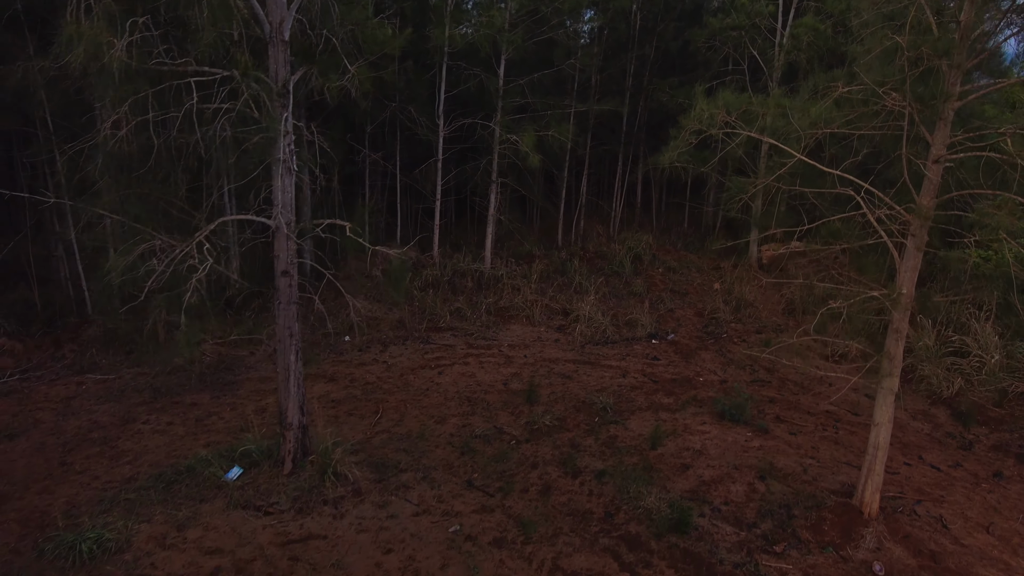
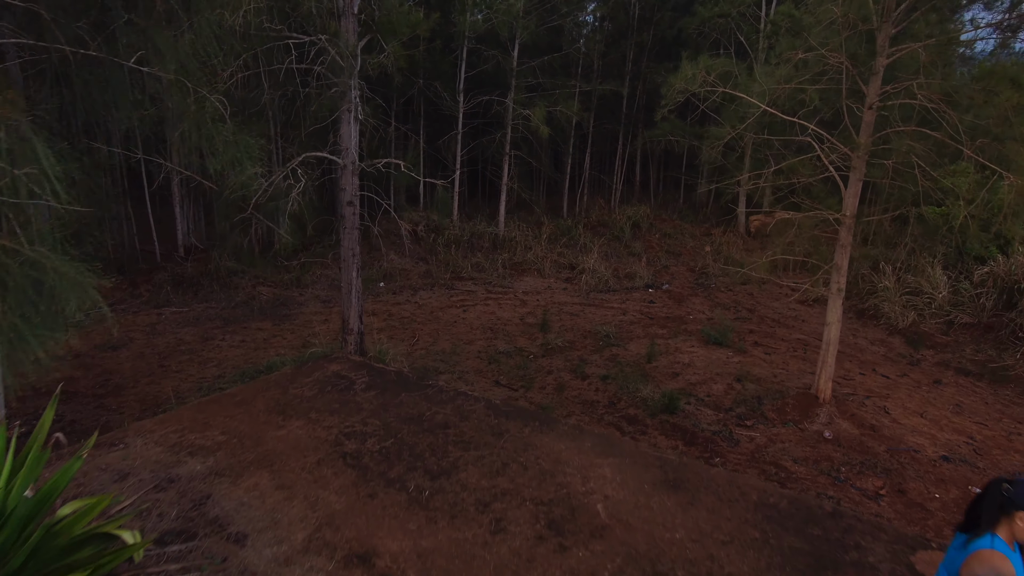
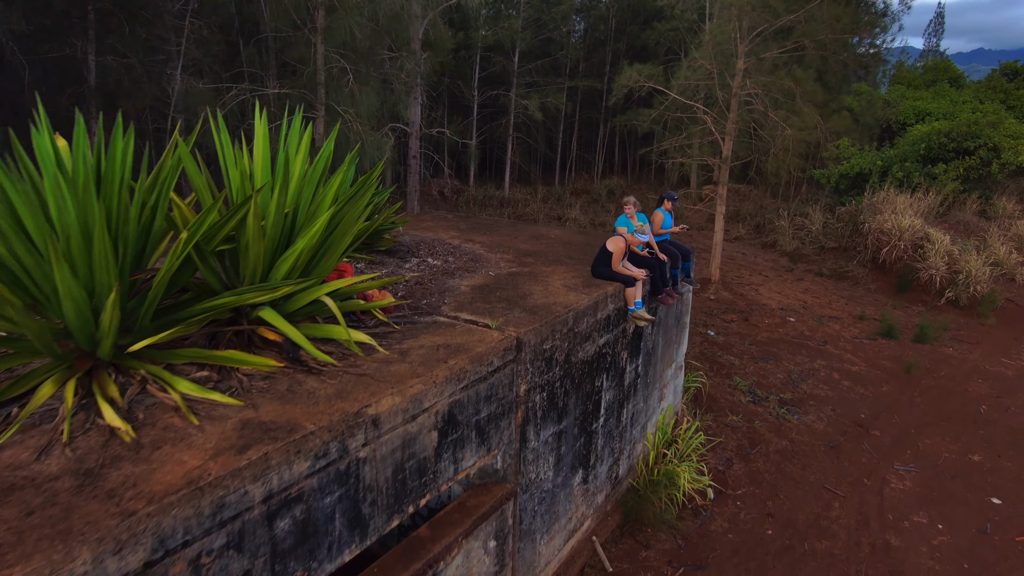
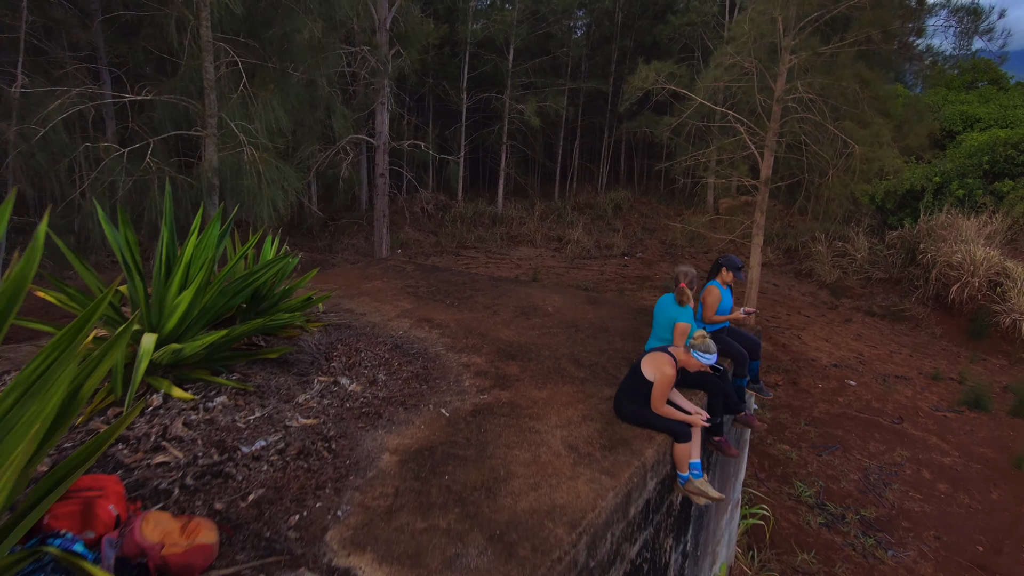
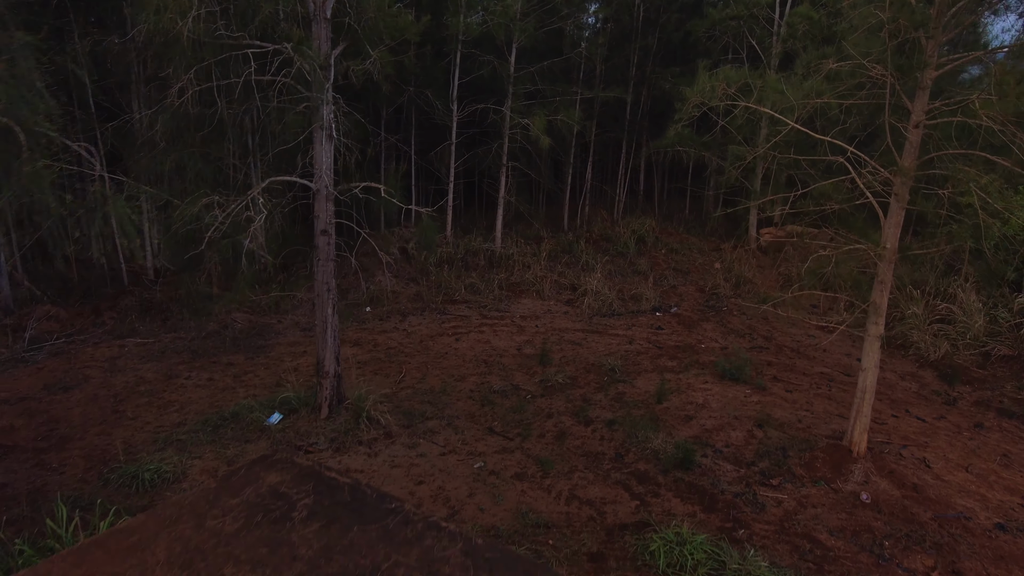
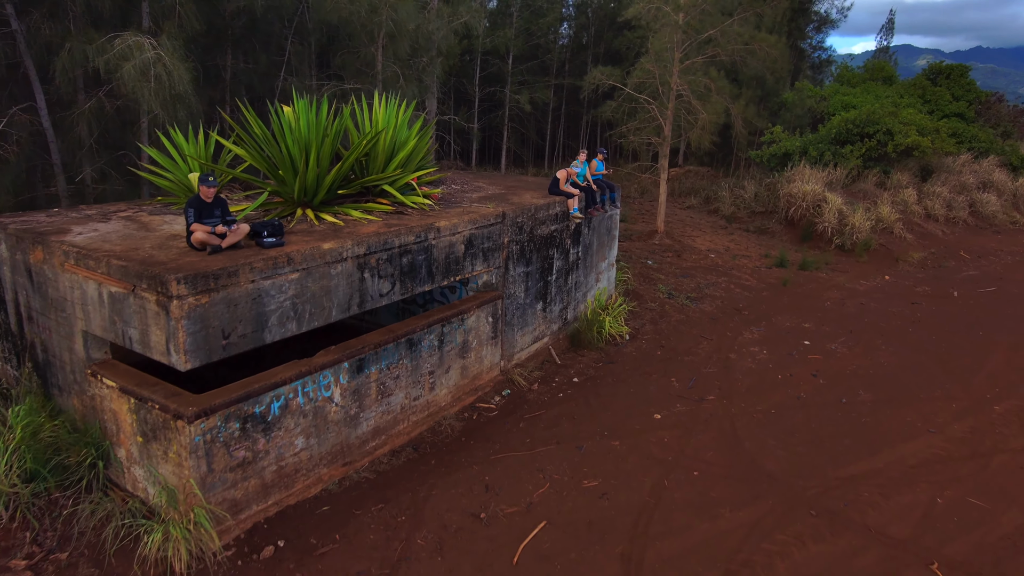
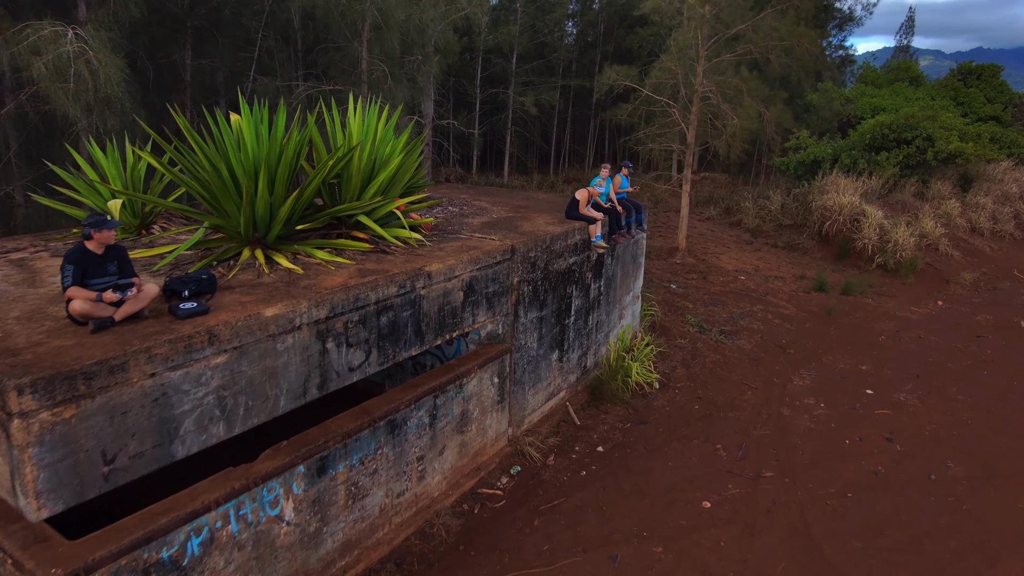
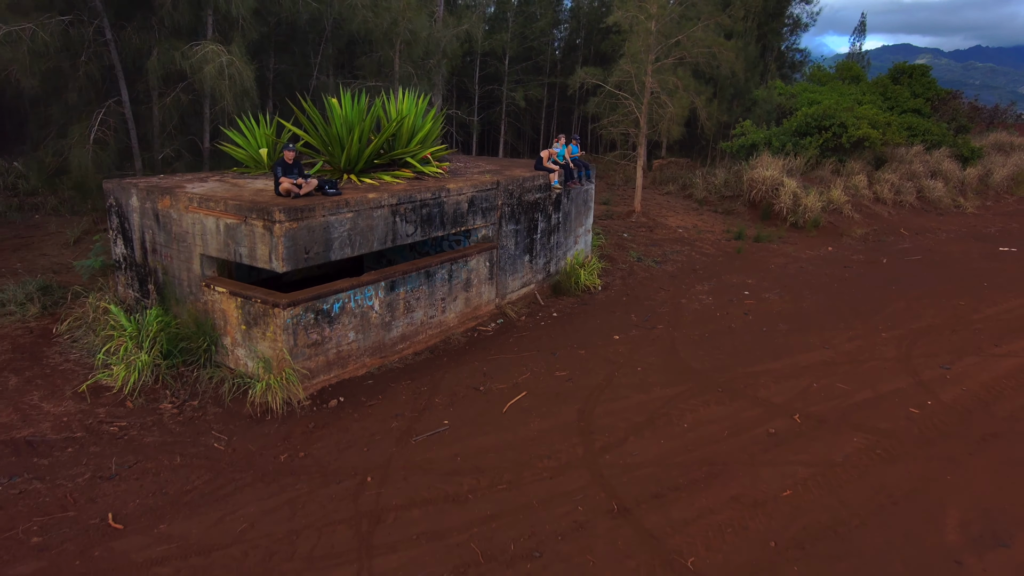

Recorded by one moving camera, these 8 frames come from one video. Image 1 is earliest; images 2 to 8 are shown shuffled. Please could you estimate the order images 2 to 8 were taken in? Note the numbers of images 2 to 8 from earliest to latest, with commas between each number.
5, 2, 4, 3, 7, 6, 8
